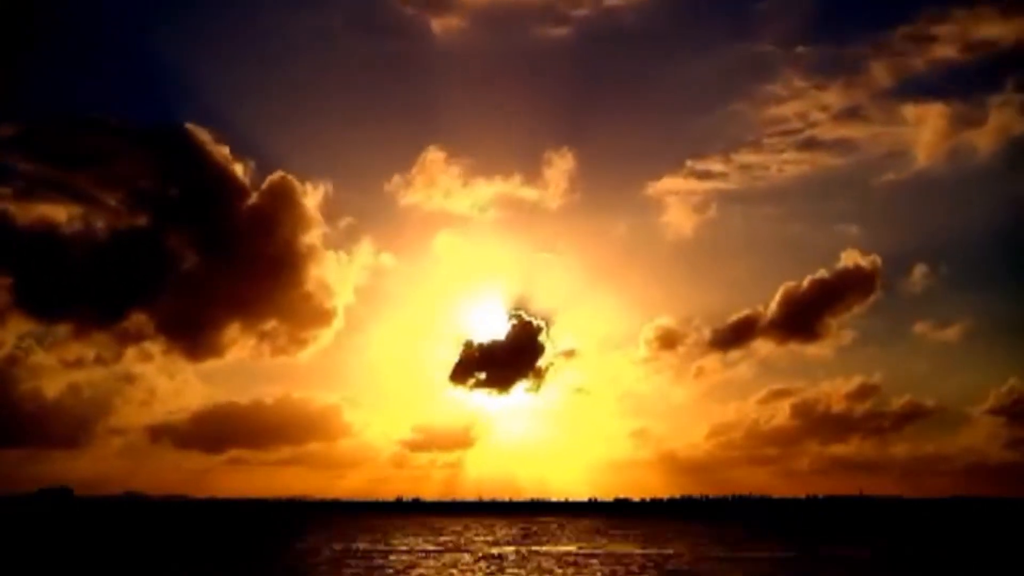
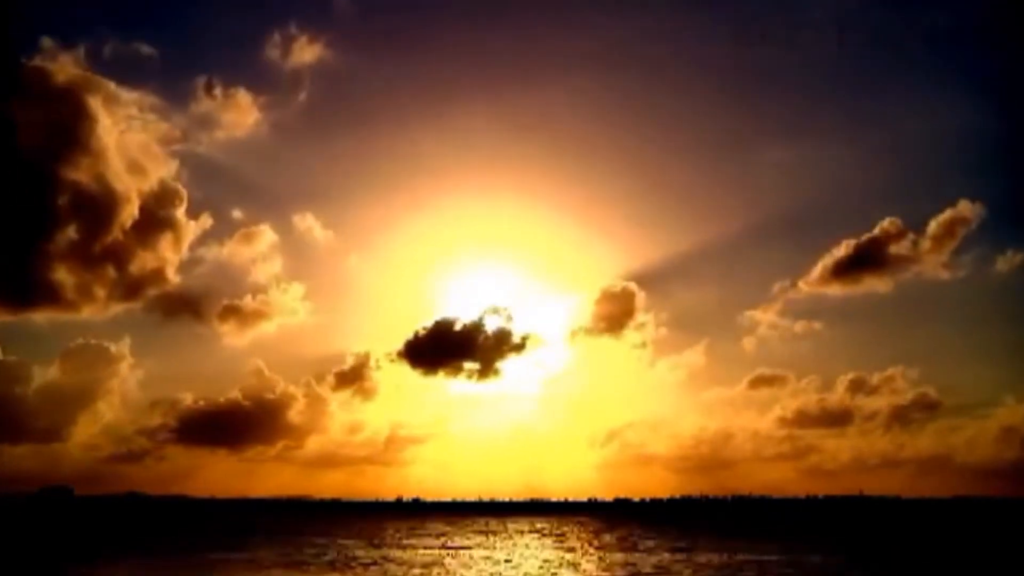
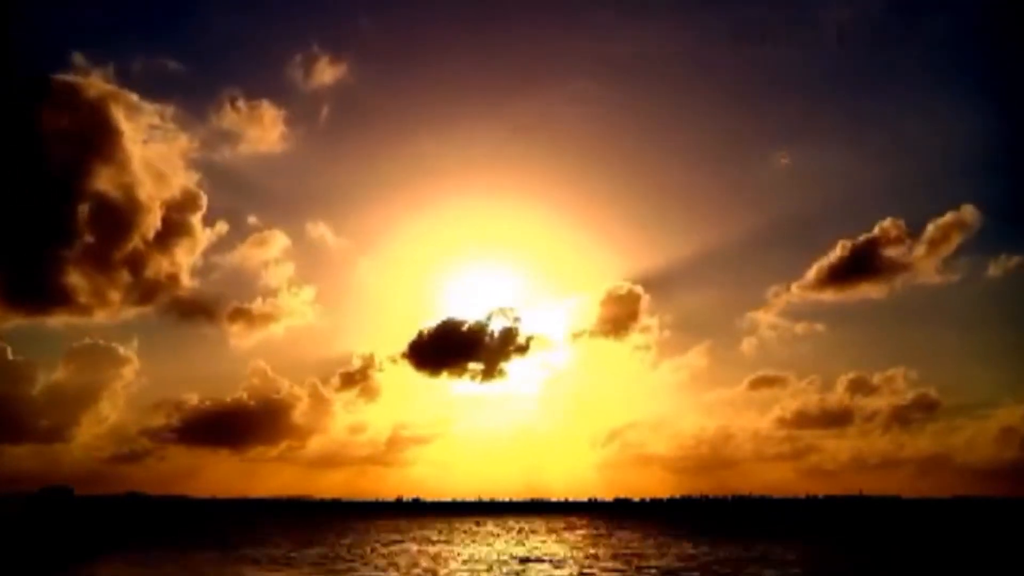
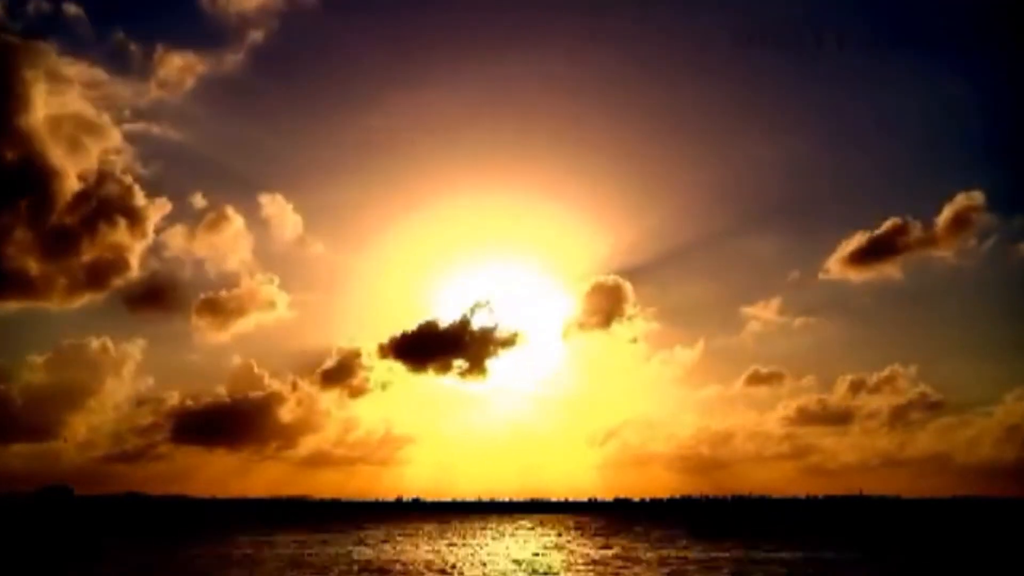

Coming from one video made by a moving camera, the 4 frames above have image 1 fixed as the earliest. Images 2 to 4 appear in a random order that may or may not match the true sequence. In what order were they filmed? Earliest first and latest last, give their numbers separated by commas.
3, 2, 4
